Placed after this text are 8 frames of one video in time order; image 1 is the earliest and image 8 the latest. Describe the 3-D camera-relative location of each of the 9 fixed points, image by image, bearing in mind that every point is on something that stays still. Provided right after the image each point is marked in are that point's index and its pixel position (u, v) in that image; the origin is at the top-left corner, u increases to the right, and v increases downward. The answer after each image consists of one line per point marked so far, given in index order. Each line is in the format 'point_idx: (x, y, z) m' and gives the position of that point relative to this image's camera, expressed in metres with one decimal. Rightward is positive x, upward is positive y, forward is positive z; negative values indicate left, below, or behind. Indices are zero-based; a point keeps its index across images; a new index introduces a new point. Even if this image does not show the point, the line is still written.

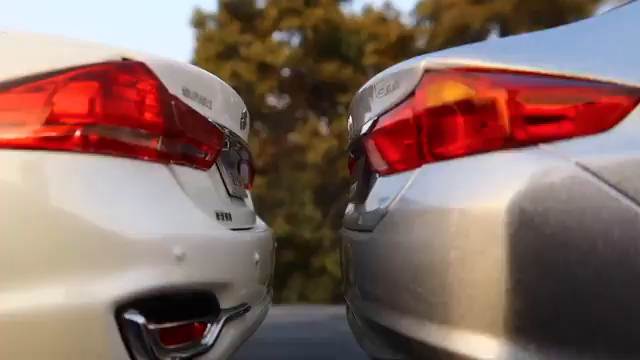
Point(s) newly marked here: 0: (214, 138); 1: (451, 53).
0: (-0.3, +0.1, +2.4) m
1: (+0.3, +0.3, +1.9) m
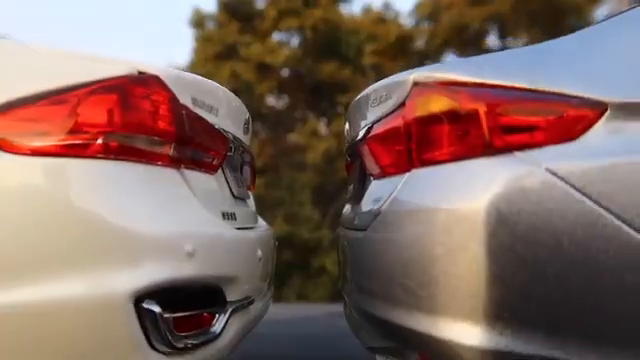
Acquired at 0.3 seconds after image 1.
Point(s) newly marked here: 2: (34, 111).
0: (-0.3, +0.1, +2.6) m
1: (+0.3, +0.3, +2.1) m
2: (-0.7, +0.2, +1.9) m
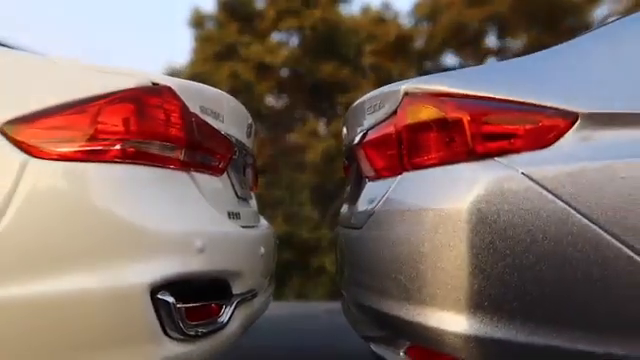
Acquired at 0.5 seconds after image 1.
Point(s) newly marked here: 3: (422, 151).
0: (-0.3, +0.1, +2.8) m
1: (+0.3, +0.3, +2.3) m
2: (-0.7, +0.2, +2.1) m
3: (+0.3, +0.1, +2.2) m
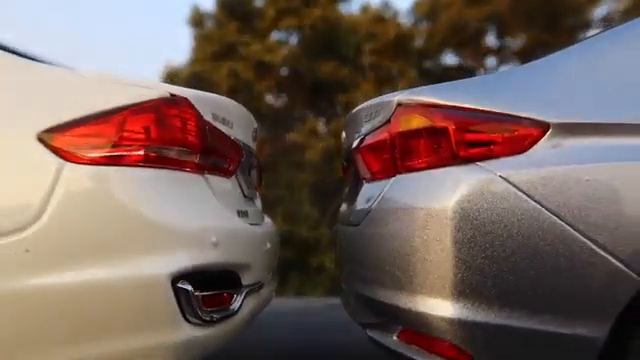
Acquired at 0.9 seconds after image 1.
0: (-0.3, +0.1, +3.0) m
1: (+0.3, +0.3, +2.6) m
2: (-0.7, +0.2, +2.4) m
3: (+0.3, +0.1, +2.5) m
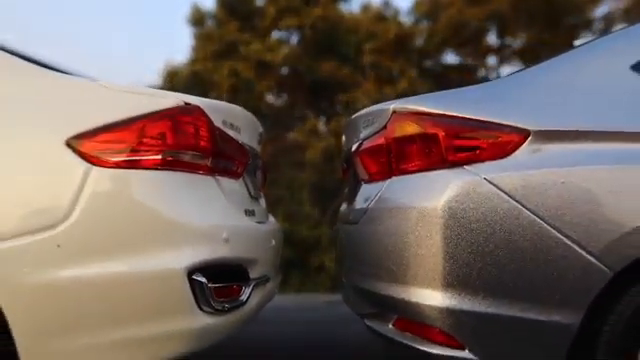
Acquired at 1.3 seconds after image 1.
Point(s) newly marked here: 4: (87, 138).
0: (-0.3, +0.1, +3.3) m
1: (+0.3, +0.3, +2.8) m
2: (-0.7, +0.2, +2.6) m
3: (+0.3, +0.1, +2.7) m
4: (-0.8, +0.1, +2.6) m
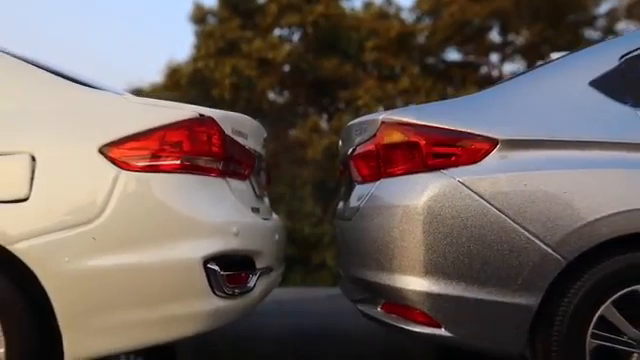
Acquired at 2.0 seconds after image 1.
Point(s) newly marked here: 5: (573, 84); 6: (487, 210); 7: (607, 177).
0: (-0.3, +0.1, +3.7) m
1: (+0.3, +0.3, +3.2) m
2: (-0.7, +0.1, +3.1) m
3: (+0.3, +0.1, +3.1) m
4: (-0.8, +0.1, +3.0) m
5: (+1.0, +0.4, +3.1) m
6: (+0.6, -0.1, +2.9) m
7: (+1.1, 0.0, +2.9) m
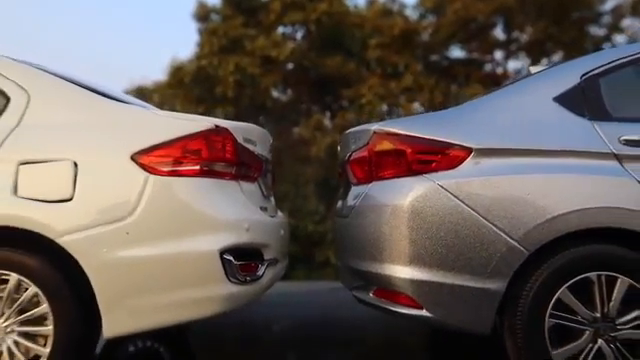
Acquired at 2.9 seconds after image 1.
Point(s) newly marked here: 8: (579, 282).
0: (-0.3, +0.1, +4.2) m
1: (+0.3, +0.3, +3.7) m
2: (-0.7, +0.1, +3.6) m
3: (+0.3, 0.0, +3.6) m
4: (-0.8, +0.1, +3.5) m
5: (+1.0, +0.4, +3.6) m
6: (+0.6, -0.1, +3.4) m
7: (+1.1, 0.0, +3.4) m
8: (+1.1, -0.4, +3.4) m
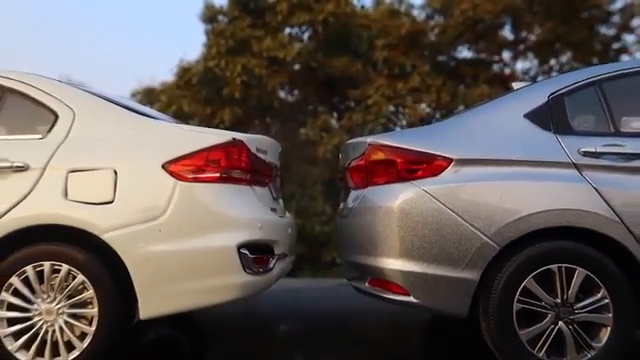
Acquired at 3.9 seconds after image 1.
0: (-0.3, +0.1, +4.8) m
1: (+0.3, +0.2, +4.3) m
2: (-0.7, +0.1, +4.2) m
3: (+0.3, 0.0, +4.2) m
4: (-0.8, +0.1, +4.1) m
5: (+1.0, +0.3, +4.2) m
6: (+0.6, -0.2, +4.0) m
7: (+1.1, 0.0, +4.0) m
8: (+1.1, -0.5, +4.0) m
